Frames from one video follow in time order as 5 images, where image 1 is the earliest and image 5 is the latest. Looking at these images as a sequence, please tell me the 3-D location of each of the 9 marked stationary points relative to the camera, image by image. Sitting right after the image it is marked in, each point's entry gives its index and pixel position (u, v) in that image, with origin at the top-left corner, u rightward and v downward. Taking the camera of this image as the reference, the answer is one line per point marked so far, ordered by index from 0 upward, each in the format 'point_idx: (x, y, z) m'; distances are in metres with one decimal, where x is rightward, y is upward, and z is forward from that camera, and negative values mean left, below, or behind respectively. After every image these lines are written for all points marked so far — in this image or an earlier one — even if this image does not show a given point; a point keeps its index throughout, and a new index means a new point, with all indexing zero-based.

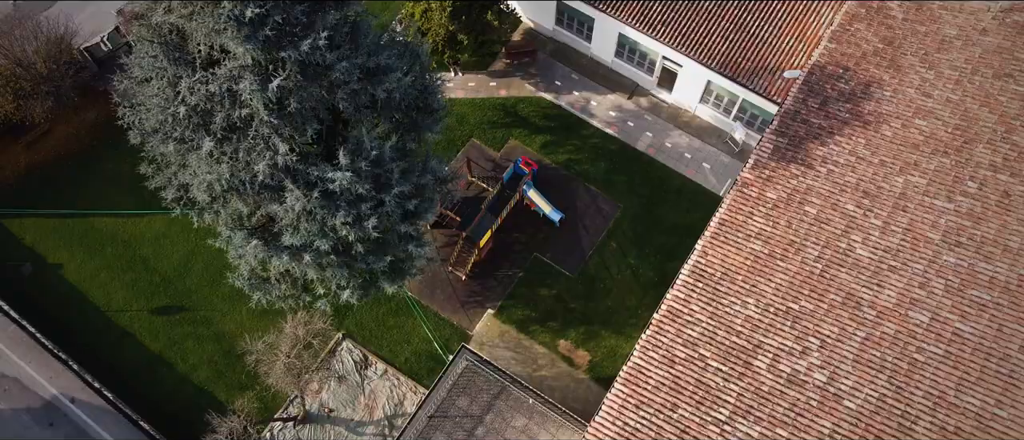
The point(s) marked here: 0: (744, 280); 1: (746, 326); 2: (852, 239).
0: (+5.2, -1.3, +18.6) m
1: (+5.1, -2.3, +18.0) m
2: (+7.6, -0.4, +18.5) m
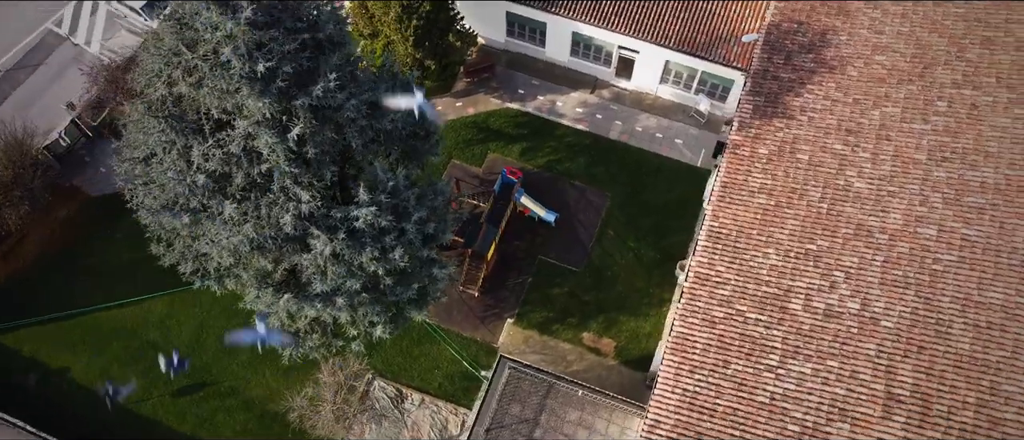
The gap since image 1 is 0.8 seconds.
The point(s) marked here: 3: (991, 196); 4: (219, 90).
0: (+5.8, -0.3, +19.6) m
1: (+5.9, -1.3, +19.0) m
2: (+8.0, +1.1, +19.8) m
3: (+10.7, +0.5, +18.6) m
4: (-5.5, +2.5, +15.7) m
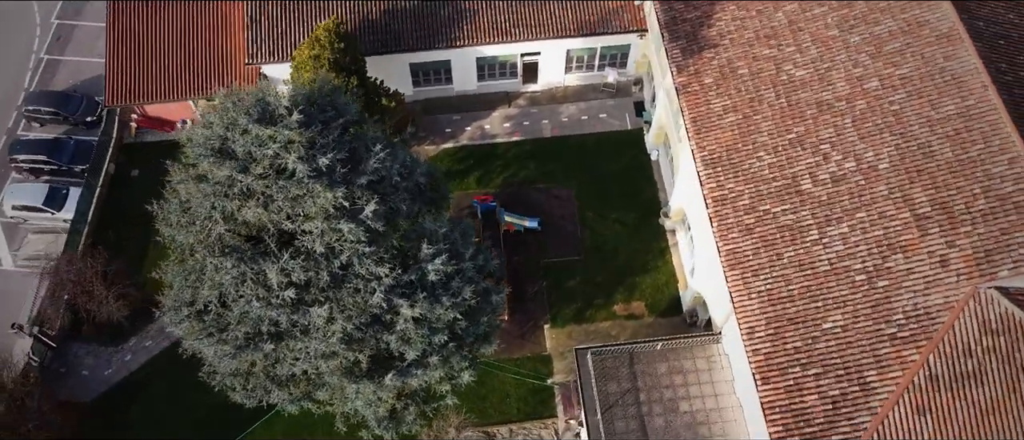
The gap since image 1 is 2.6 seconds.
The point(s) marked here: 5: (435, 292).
0: (+6.2, +2.0, +22.2) m
1: (+6.8, +1.3, +21.6) m
2: (+7.5, +4.1, +22.8) m
3: (+10.4, +4.8, +22.2) m
4: (-4.3, +0.4, +16.0) m
5: (-1.8, -1.7, +19.3) m
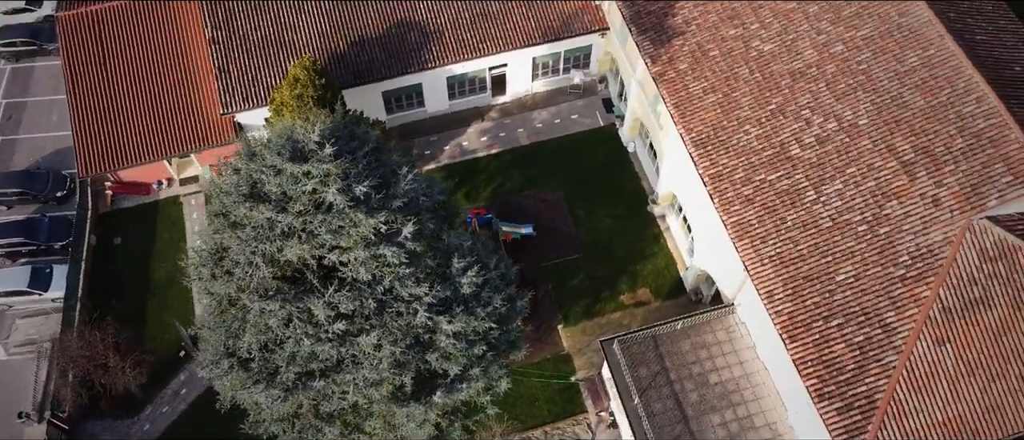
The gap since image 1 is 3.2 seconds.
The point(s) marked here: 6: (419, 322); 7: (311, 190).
0: (+6.1, +2.8, +23.3) m
1: (+6.8, +2.1, +22.7) m
2: (+7.0, +5.1, +24.0) m
3: (+9.8, +6.2, +23.7) m
4: (-3.5, -0.2, +16.2) m
5: (-1.0, -2.0, +19.6) m
6: (-2.0, -2.2, +18.1) m
7: (-3.9, +0.6, +16.0) m
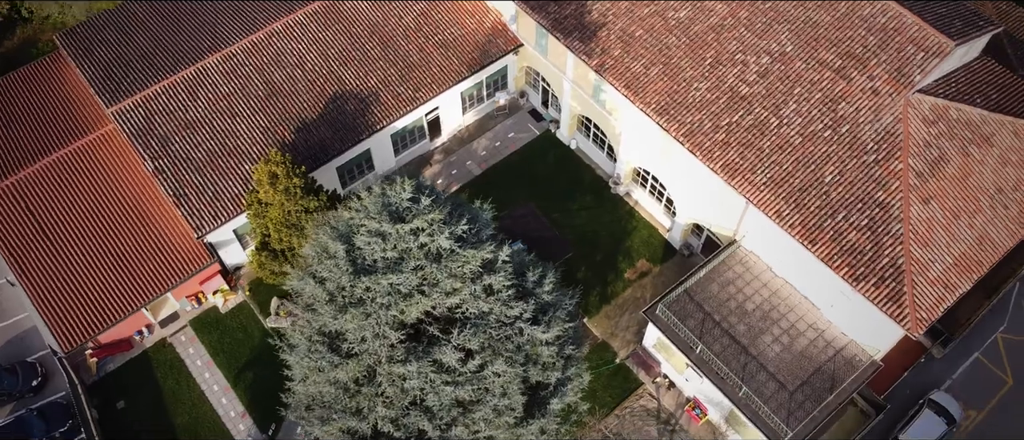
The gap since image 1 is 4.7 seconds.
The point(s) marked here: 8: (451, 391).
0: (+5.2, +4.2, +25.9) m
1: (+6.2, +3.9, +25.5) m
2: (+5.1, +6.6, +26.9) m
3: (+7.3, +8.6, +27.1) m
4: (-1.3, -1.2, +16.9) m
5: (+1.0, -2.3, +20.7) m
6: (+0.4, -2.7, +19.0) m
7: (-1.8, -0.5, +16.7) m
8: (-1.2, -3.7, +17.9) m
